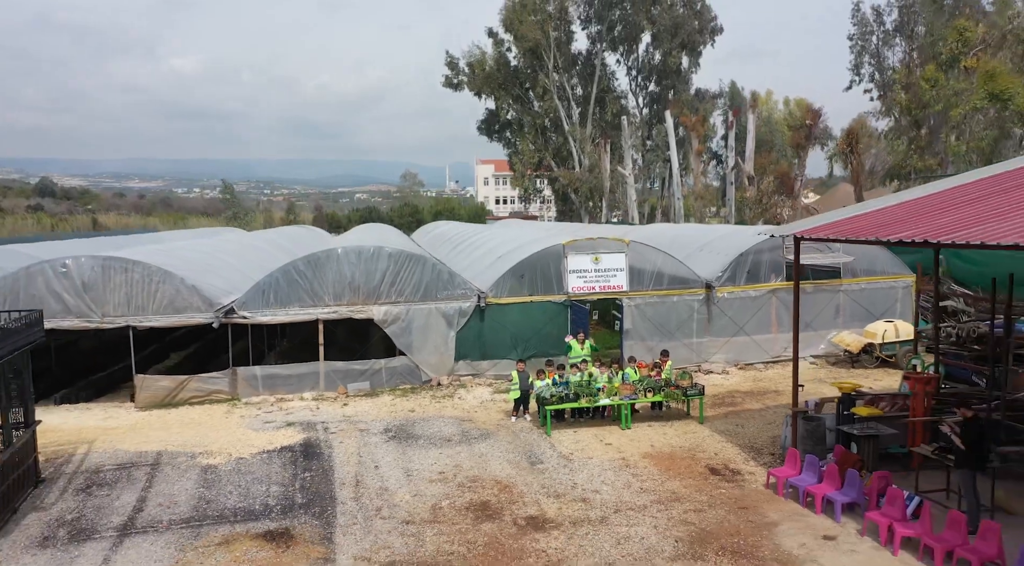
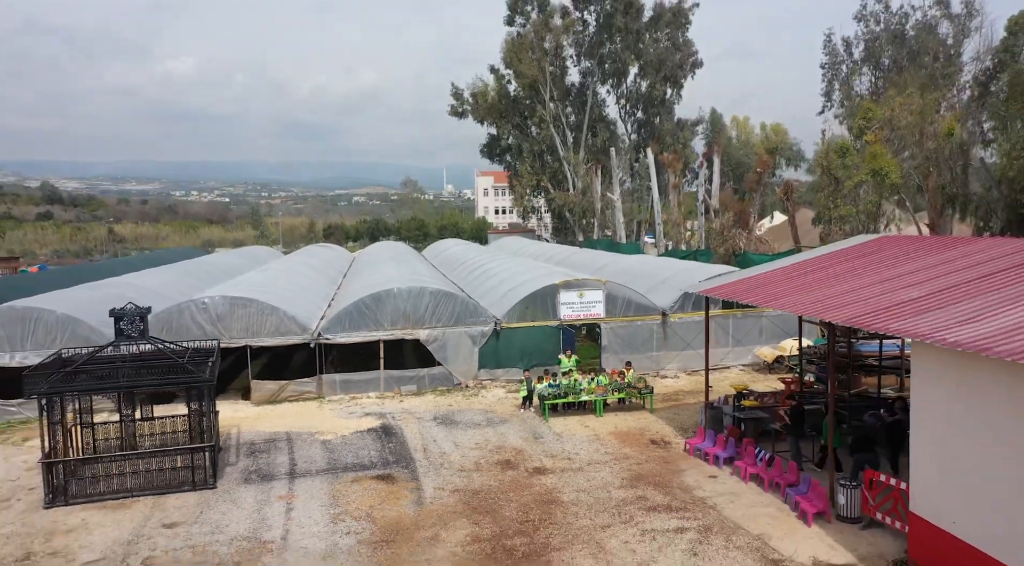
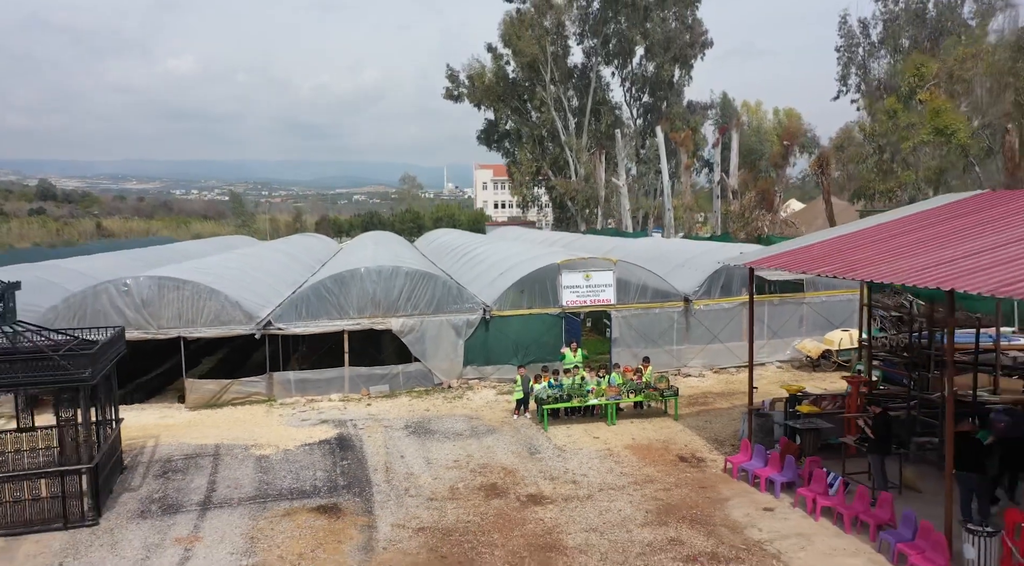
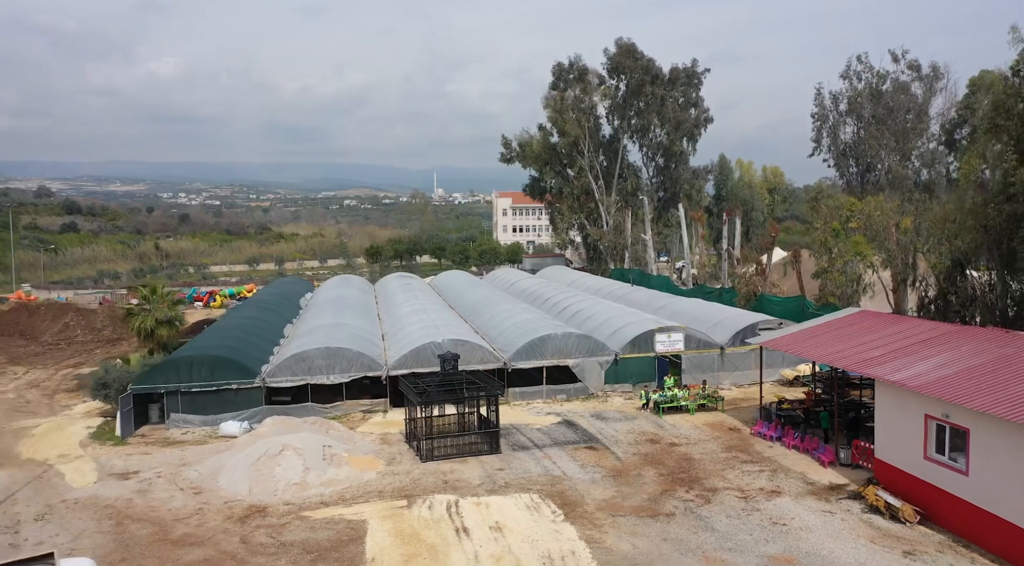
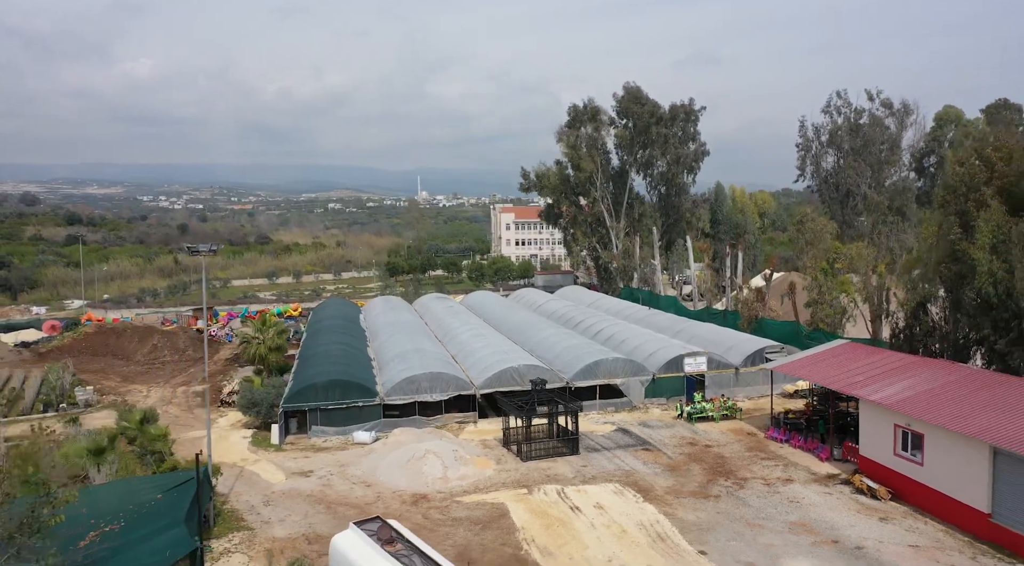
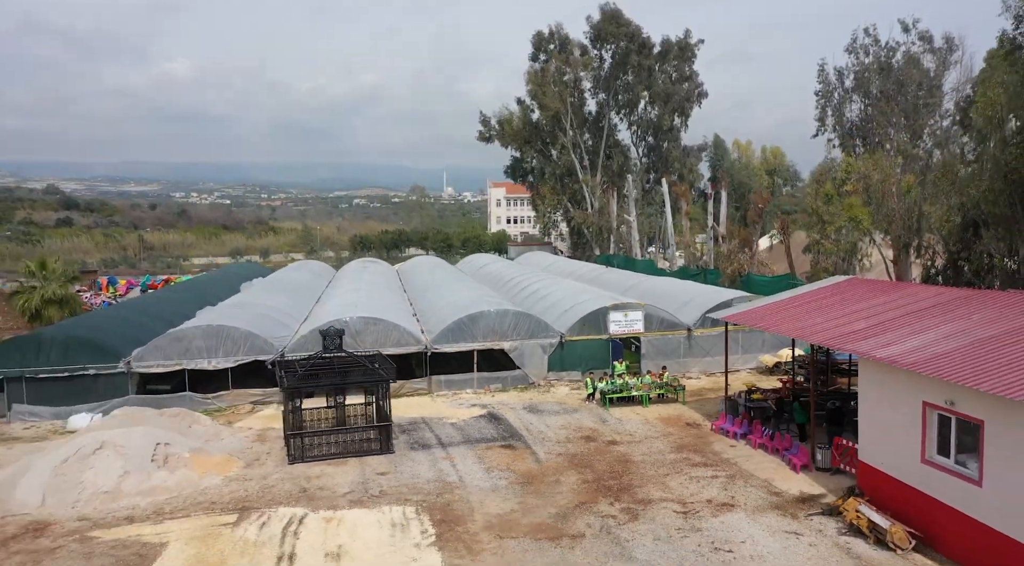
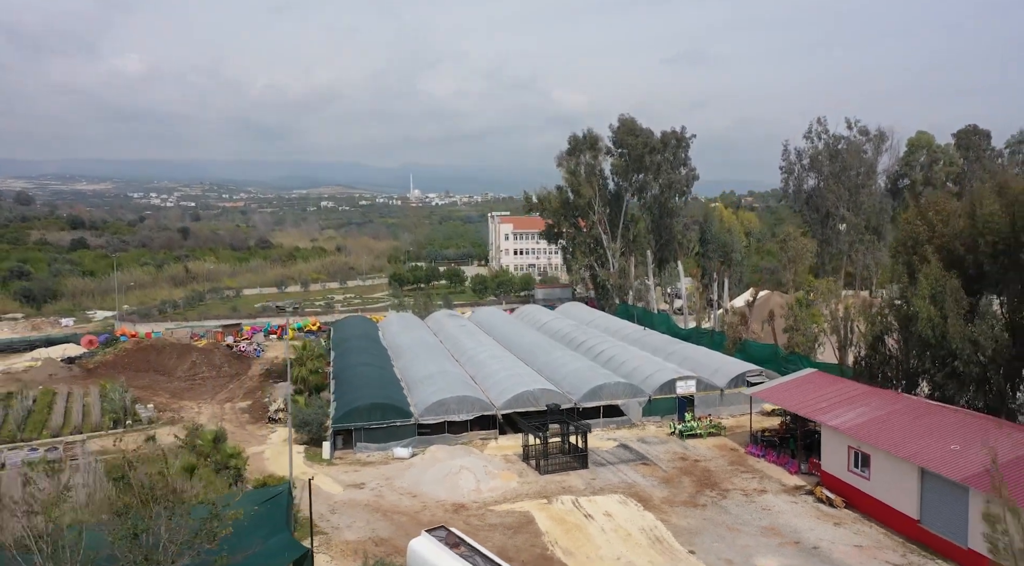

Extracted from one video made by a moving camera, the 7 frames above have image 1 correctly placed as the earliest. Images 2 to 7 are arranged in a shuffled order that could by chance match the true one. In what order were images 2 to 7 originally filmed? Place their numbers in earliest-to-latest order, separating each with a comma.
3, 2, 6, 4, 5, 7
